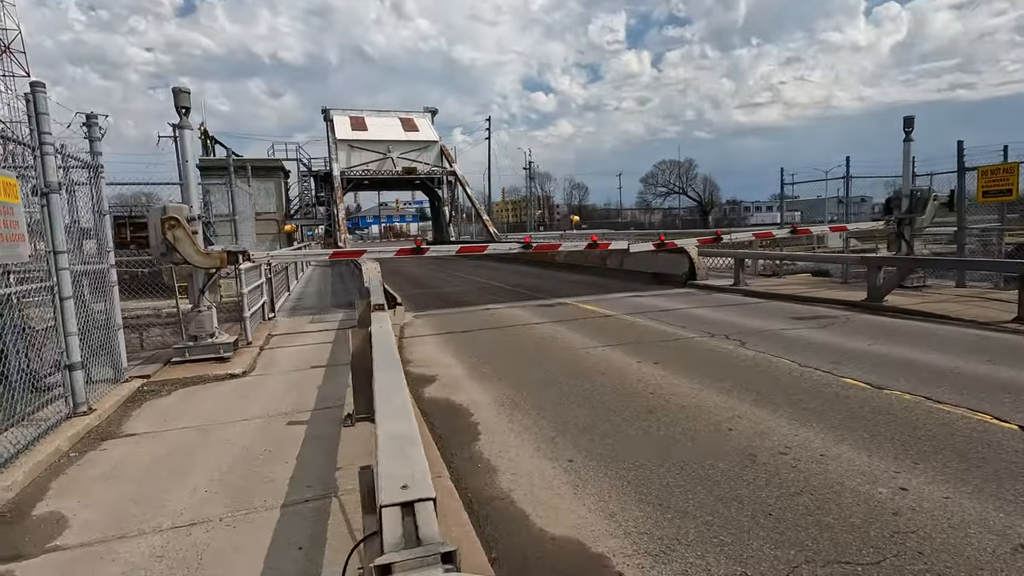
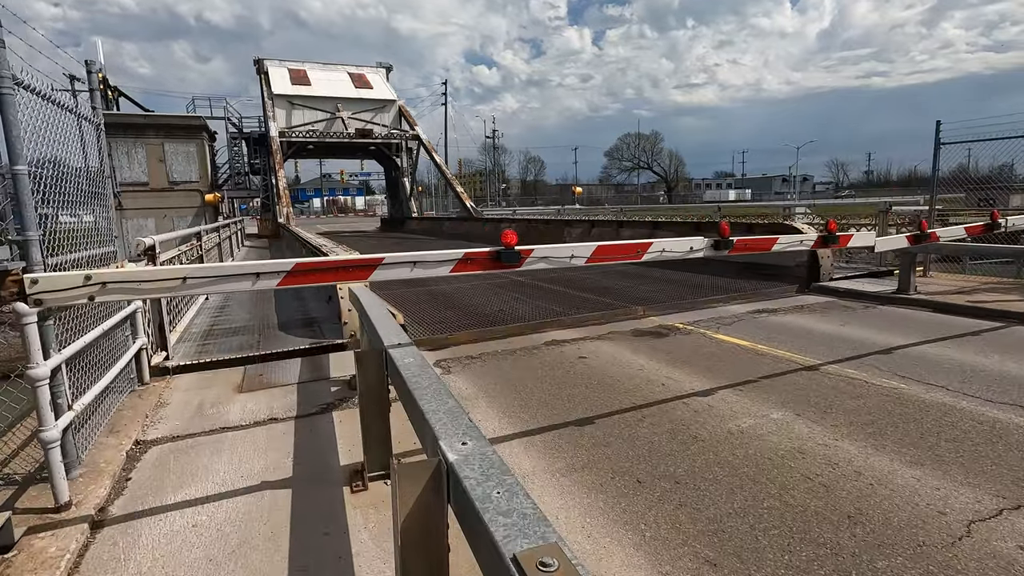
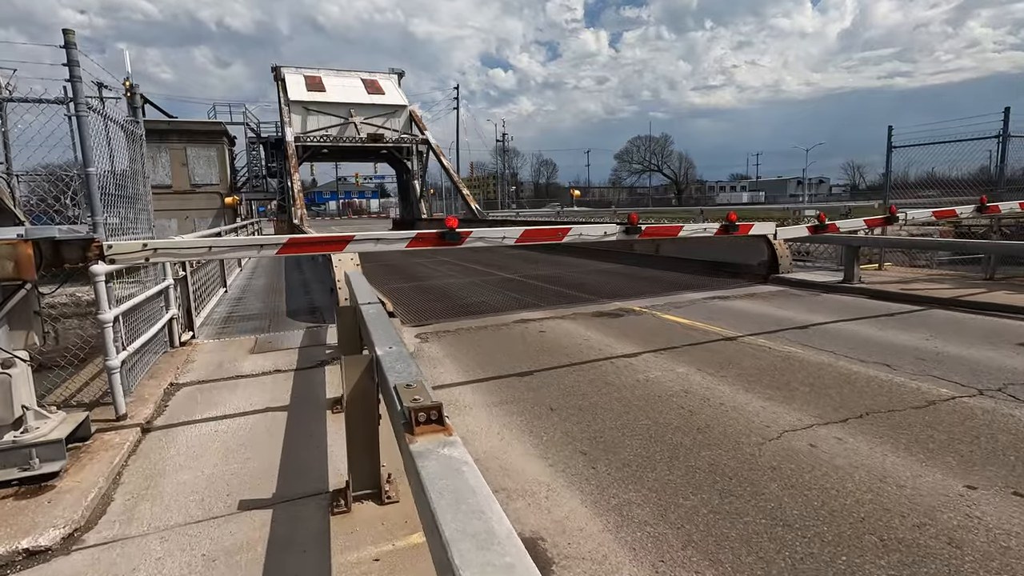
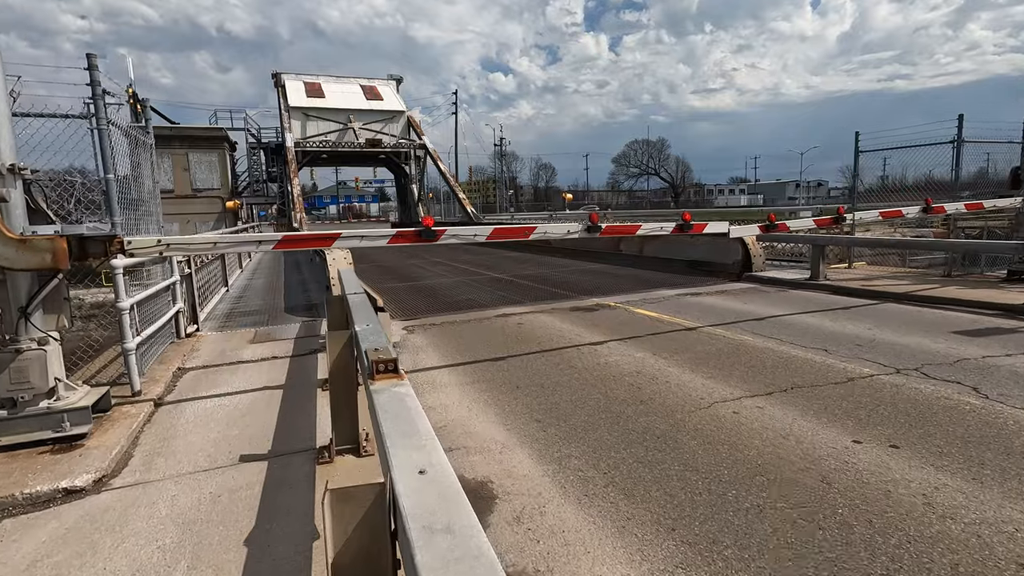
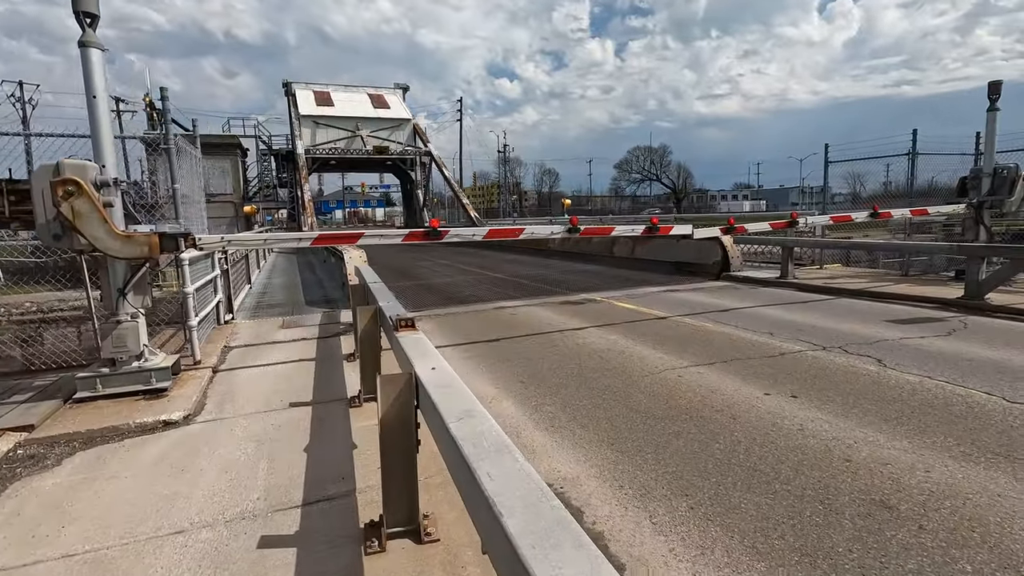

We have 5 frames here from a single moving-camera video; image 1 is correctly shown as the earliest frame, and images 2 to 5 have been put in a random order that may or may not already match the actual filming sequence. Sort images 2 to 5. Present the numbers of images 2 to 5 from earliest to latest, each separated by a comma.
5, 4, 3, 2
